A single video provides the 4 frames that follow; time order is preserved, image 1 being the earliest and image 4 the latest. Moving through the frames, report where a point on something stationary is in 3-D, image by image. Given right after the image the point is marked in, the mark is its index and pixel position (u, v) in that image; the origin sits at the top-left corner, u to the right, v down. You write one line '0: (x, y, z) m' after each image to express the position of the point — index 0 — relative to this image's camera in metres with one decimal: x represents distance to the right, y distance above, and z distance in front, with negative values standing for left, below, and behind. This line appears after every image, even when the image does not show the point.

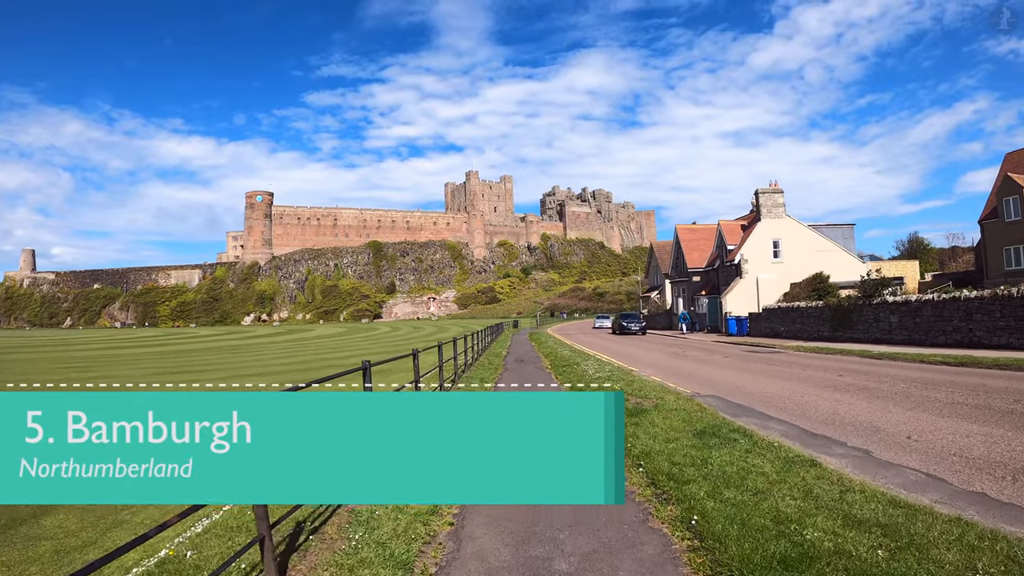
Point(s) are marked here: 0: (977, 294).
0: (+13.1, -0.2, +16.3) m
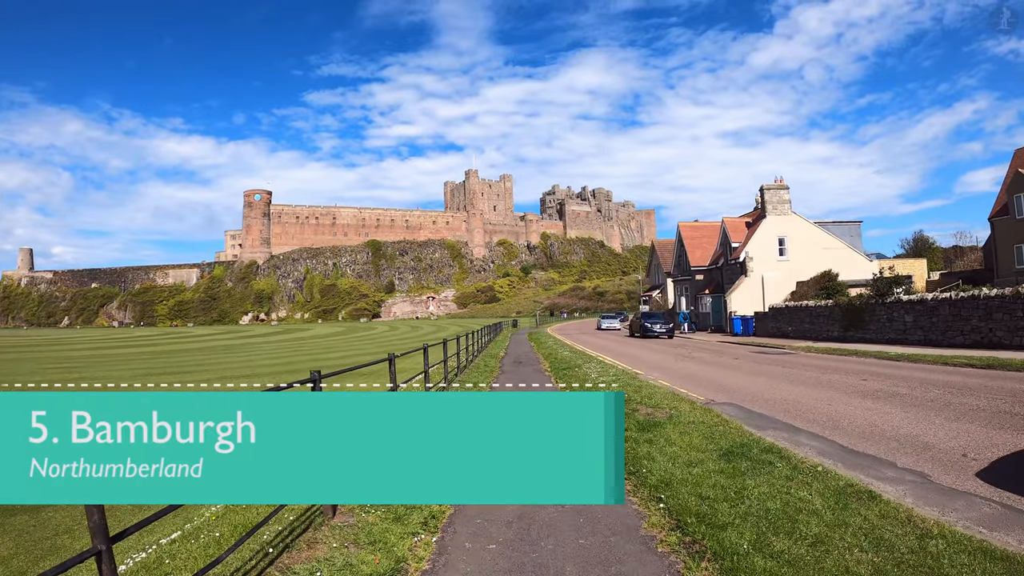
0: (+13.1, -0.1, +15.7) m
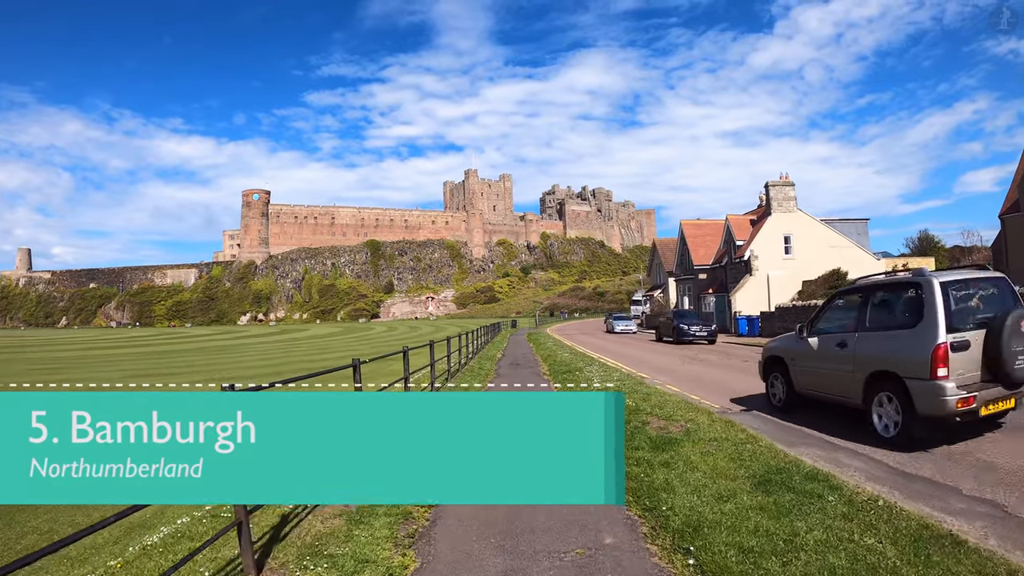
0: (+13.0, -0.1, +15.0) m
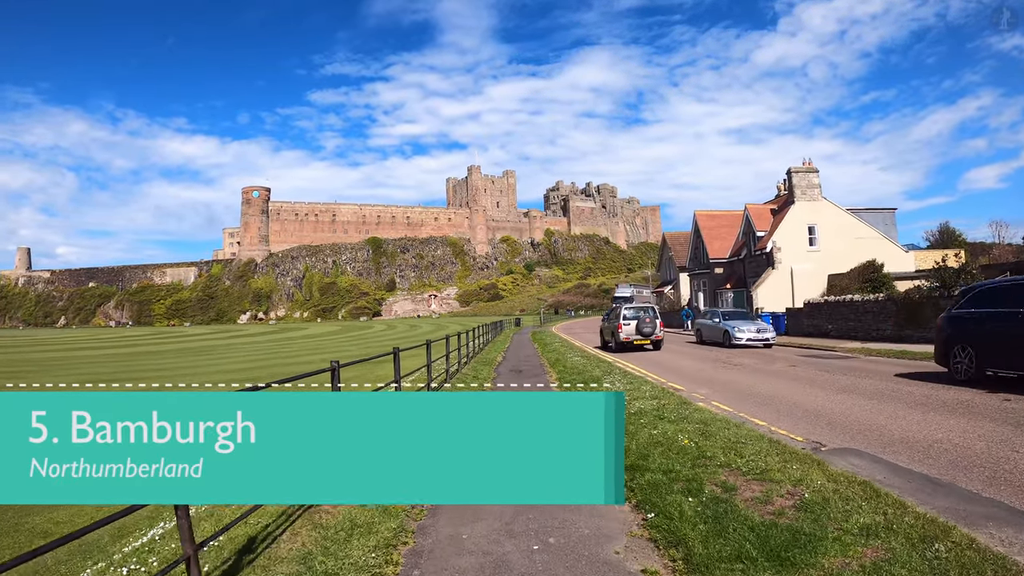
0: (+13.1, +0.1, +13.2) m
